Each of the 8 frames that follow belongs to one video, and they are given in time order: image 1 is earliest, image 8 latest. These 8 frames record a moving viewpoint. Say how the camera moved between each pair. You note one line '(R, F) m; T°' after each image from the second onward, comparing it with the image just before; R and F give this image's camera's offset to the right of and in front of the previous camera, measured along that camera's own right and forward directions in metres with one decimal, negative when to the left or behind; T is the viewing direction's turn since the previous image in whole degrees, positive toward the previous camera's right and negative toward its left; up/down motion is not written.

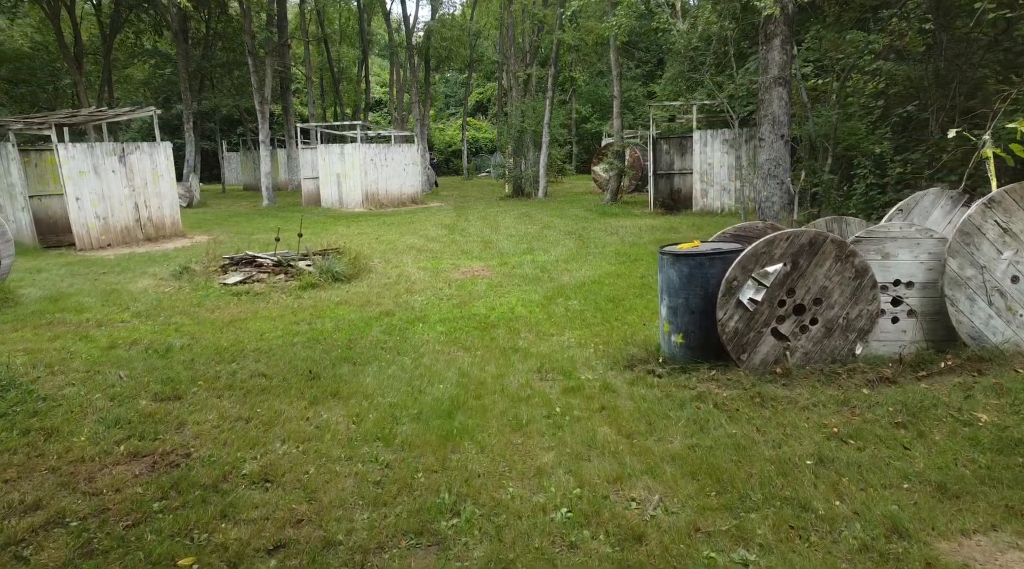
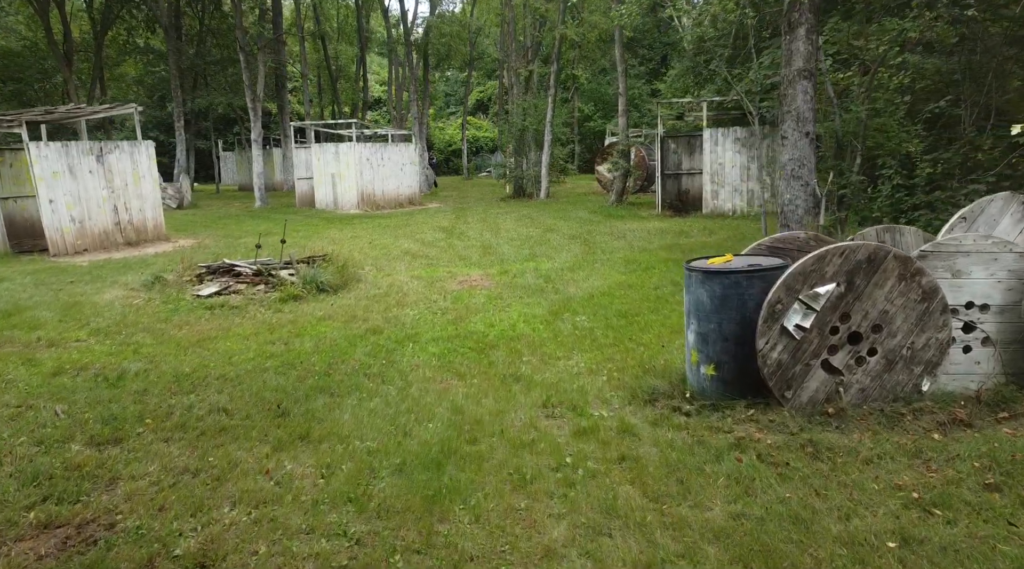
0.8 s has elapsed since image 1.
(0.0, +0.8) m; 0°
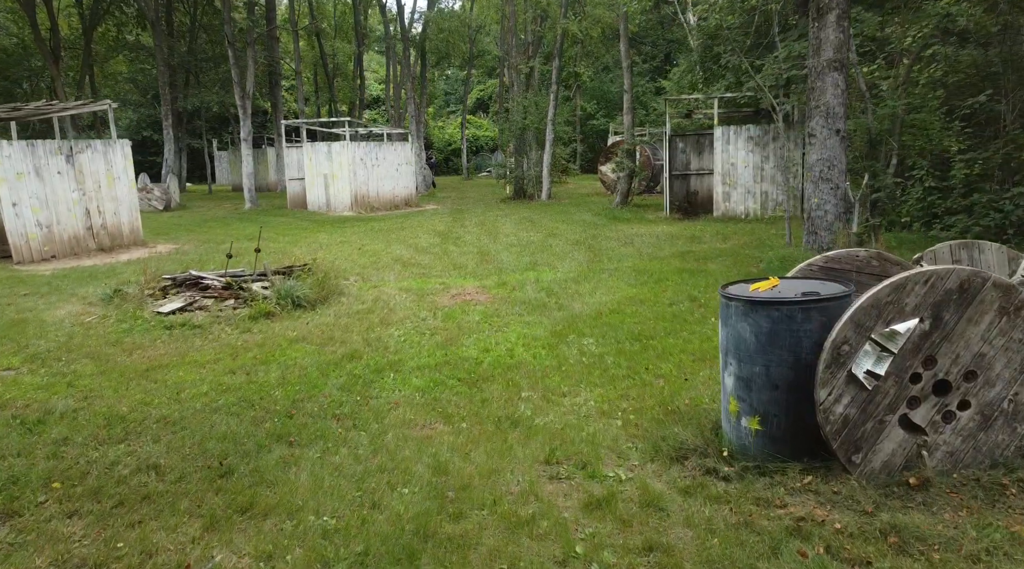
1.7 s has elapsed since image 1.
(0.0, +0.9) m; 0°
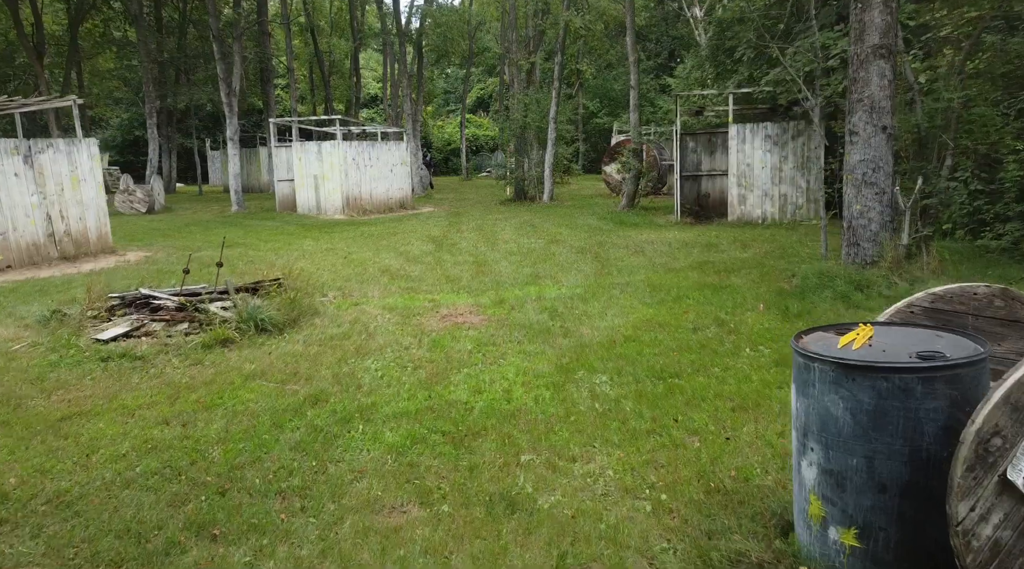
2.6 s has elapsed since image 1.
(0.0, +1.0) m; 0°
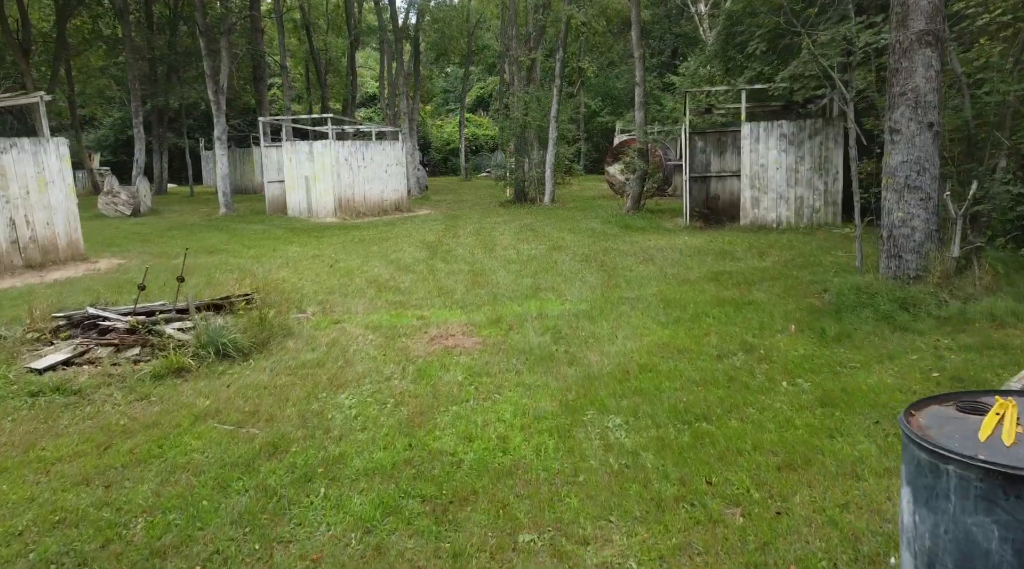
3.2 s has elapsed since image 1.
(0.0, +0.8) m; 0°
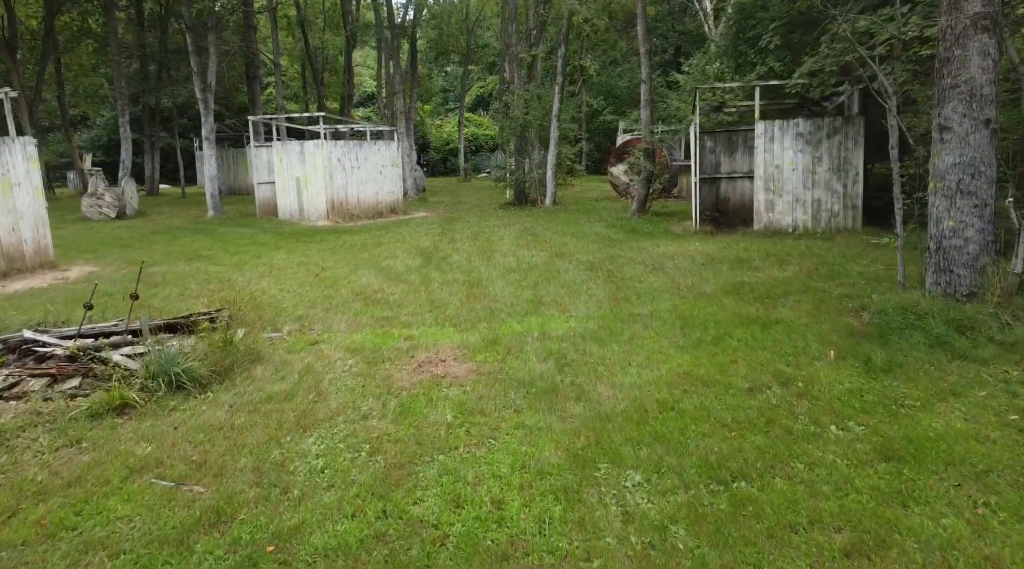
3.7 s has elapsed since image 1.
(0.0, +0.8) m; 0°
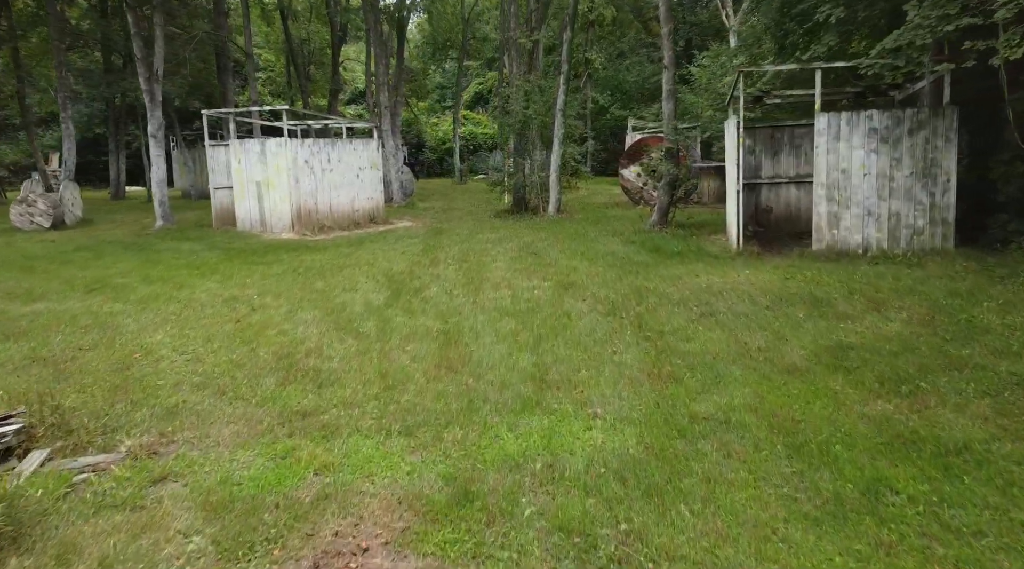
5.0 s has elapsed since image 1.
(+0.1, +2.7) m; 0°
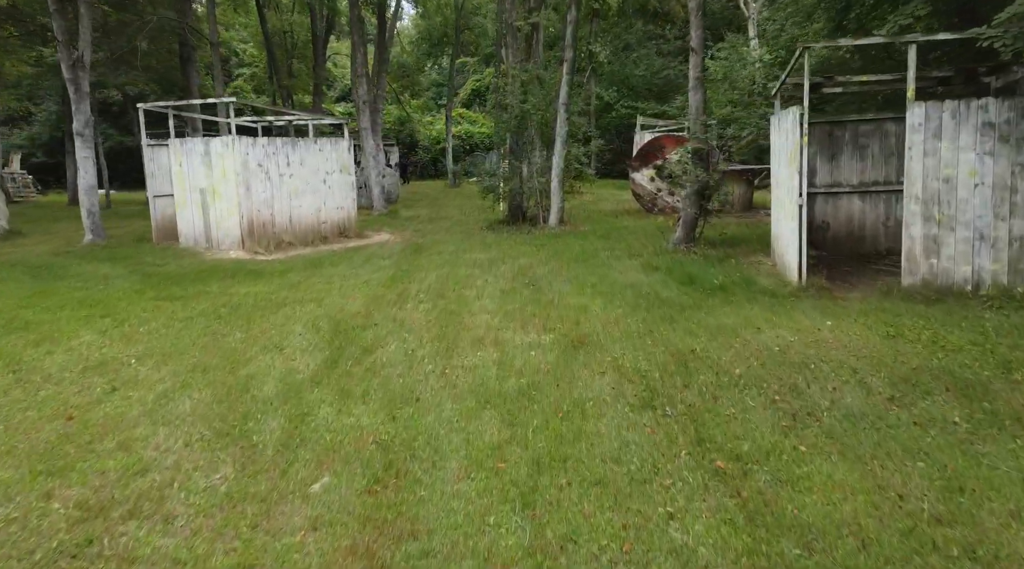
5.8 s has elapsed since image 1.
(+0.1, +2.6) m; 0°
